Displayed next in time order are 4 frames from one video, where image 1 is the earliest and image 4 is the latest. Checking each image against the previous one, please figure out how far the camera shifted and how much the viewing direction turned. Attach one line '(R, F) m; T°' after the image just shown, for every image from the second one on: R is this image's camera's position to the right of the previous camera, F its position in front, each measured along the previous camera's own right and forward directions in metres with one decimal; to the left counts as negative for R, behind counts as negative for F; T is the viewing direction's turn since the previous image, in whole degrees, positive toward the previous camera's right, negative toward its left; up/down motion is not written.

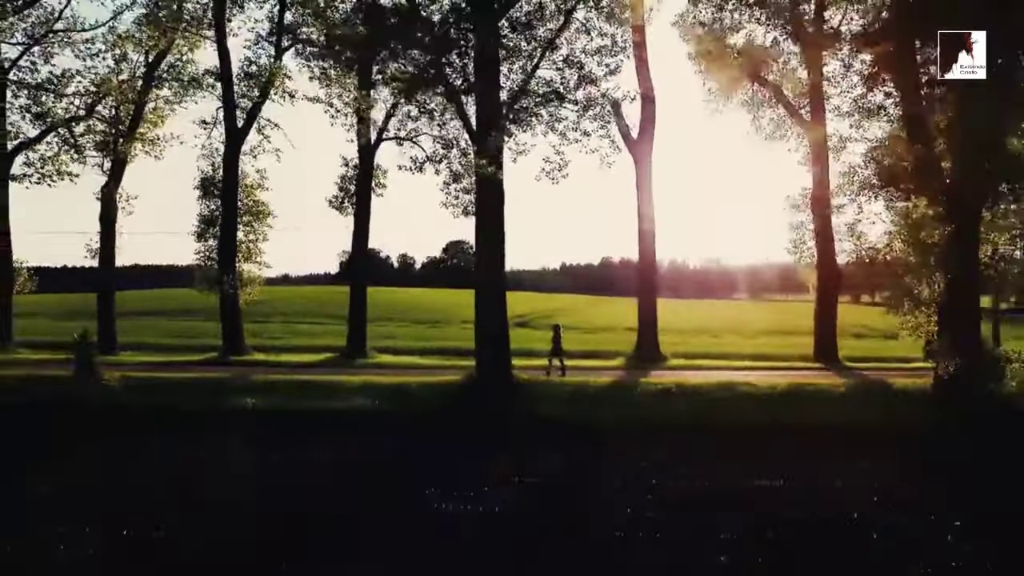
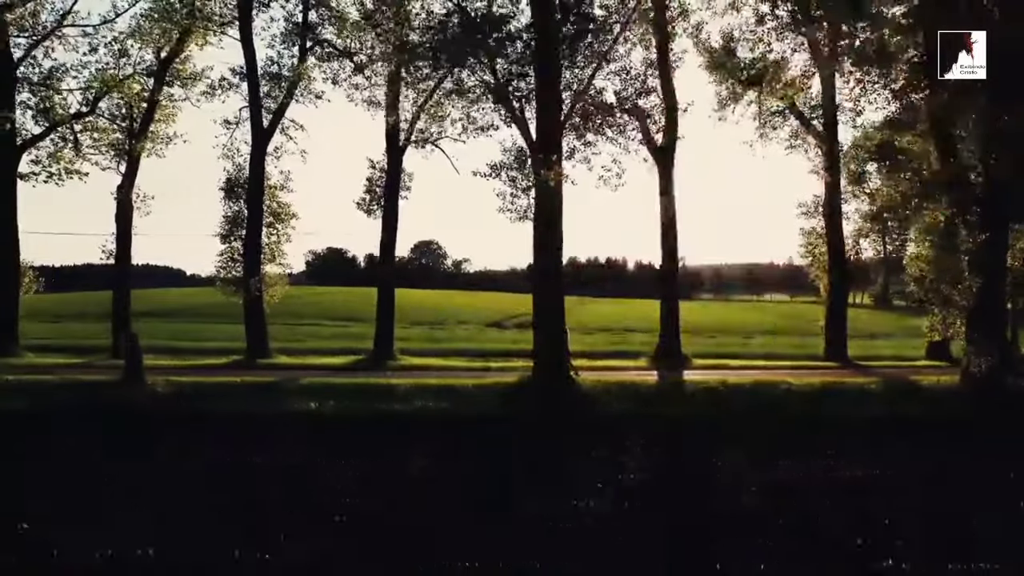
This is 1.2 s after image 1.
(-1.0, 0.0) m; +3°
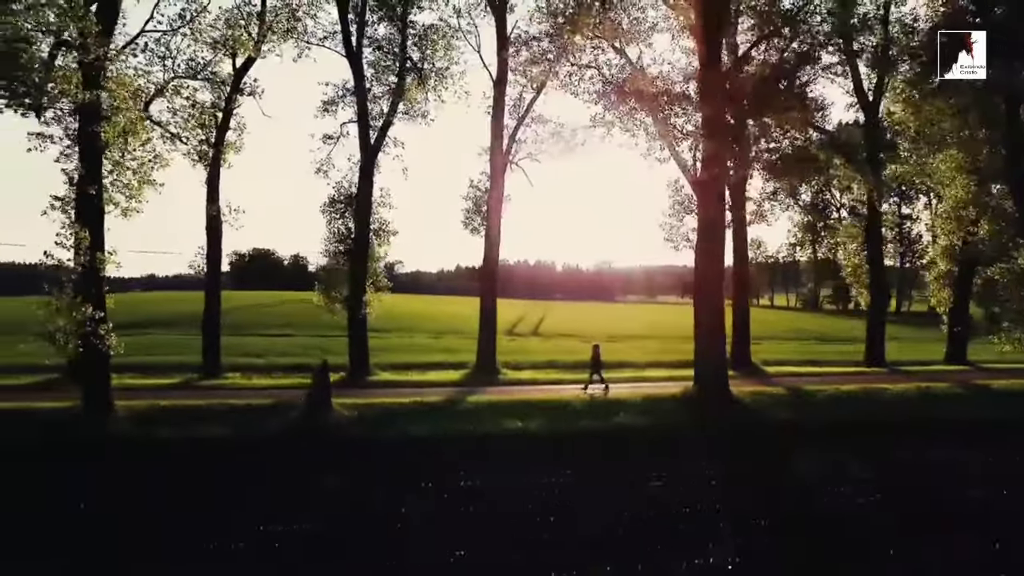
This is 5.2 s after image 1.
(-2.7, -0.2) m; +8°
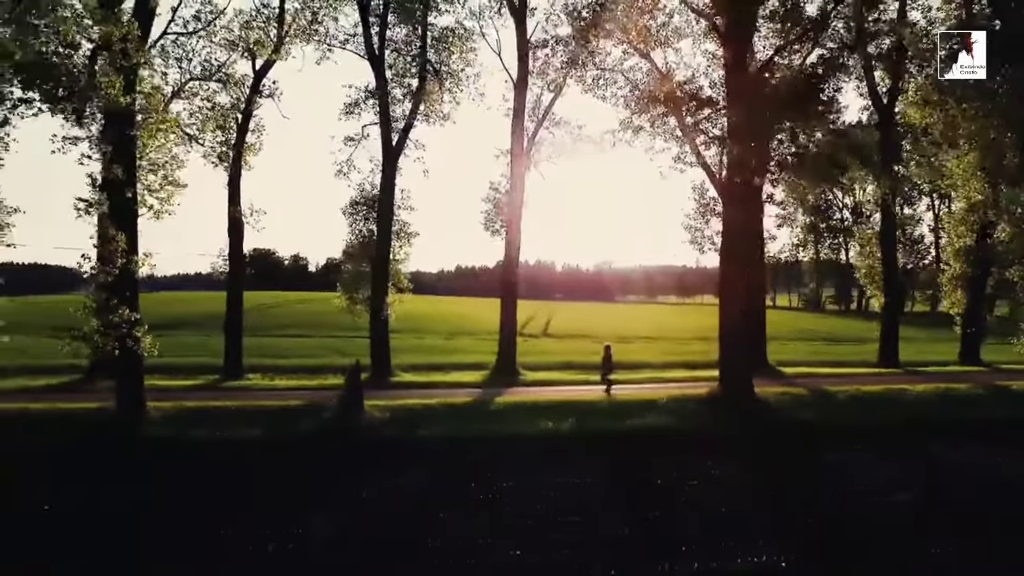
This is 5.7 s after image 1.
(-0.3, -0.1) m; 0°
